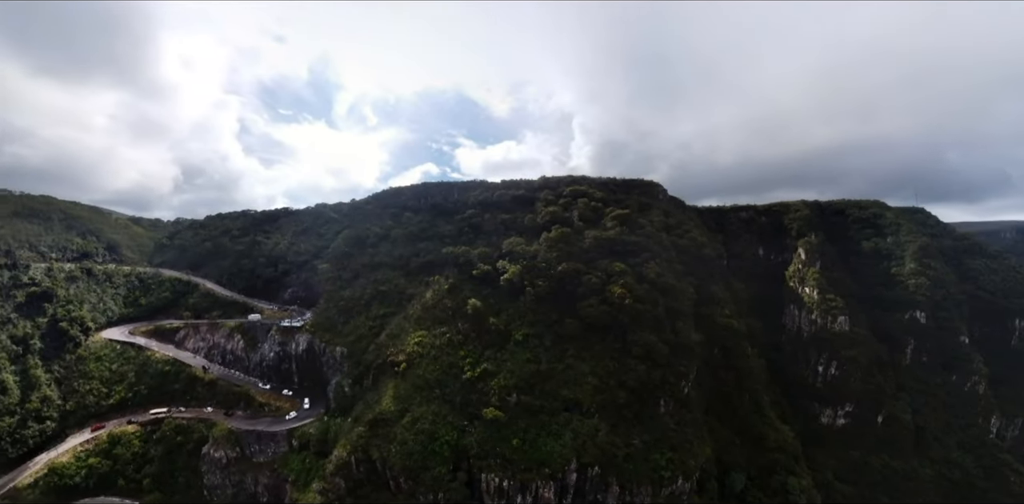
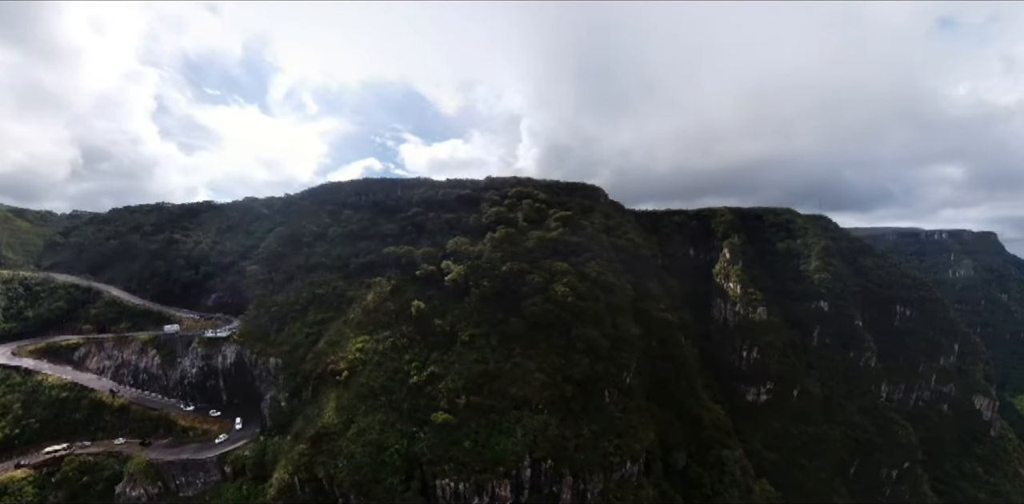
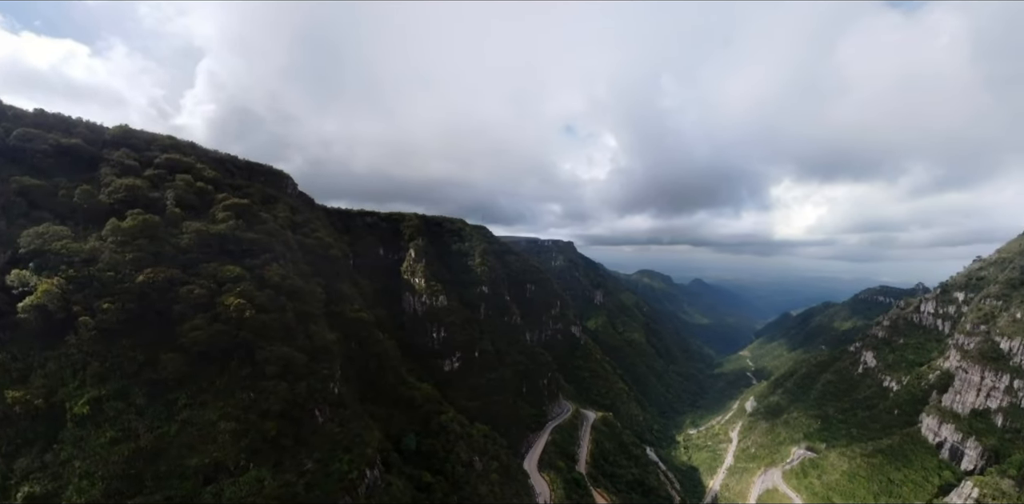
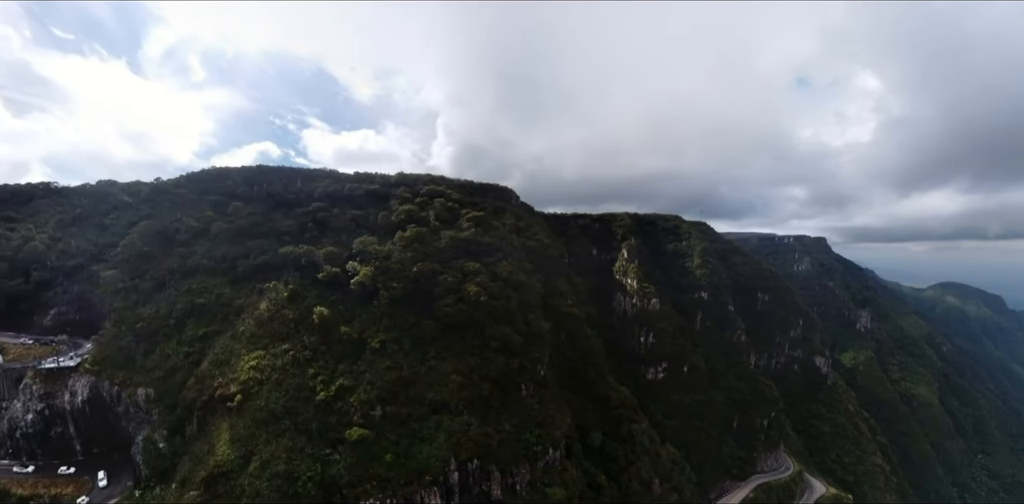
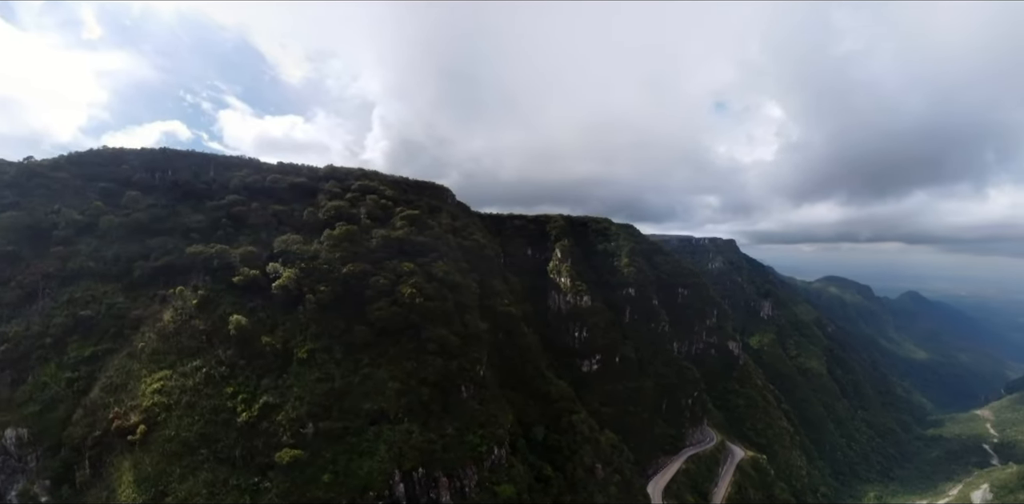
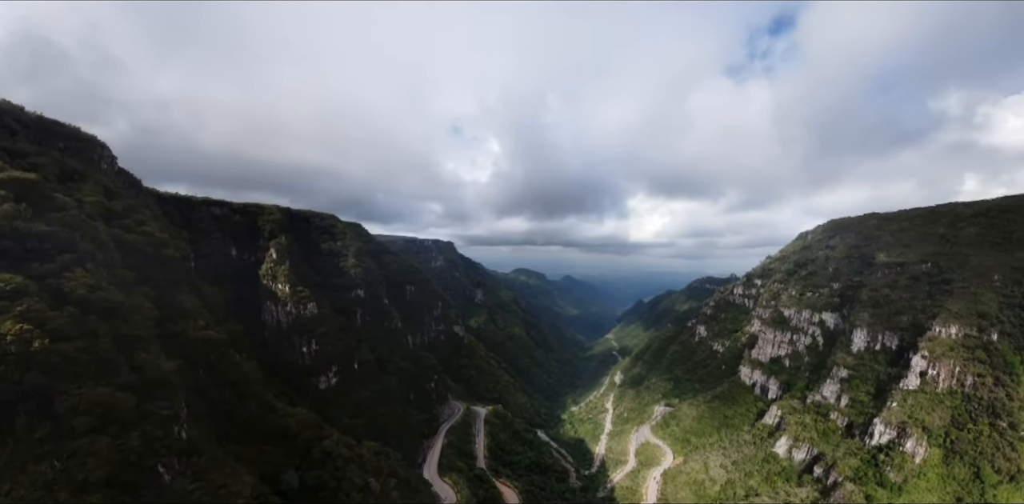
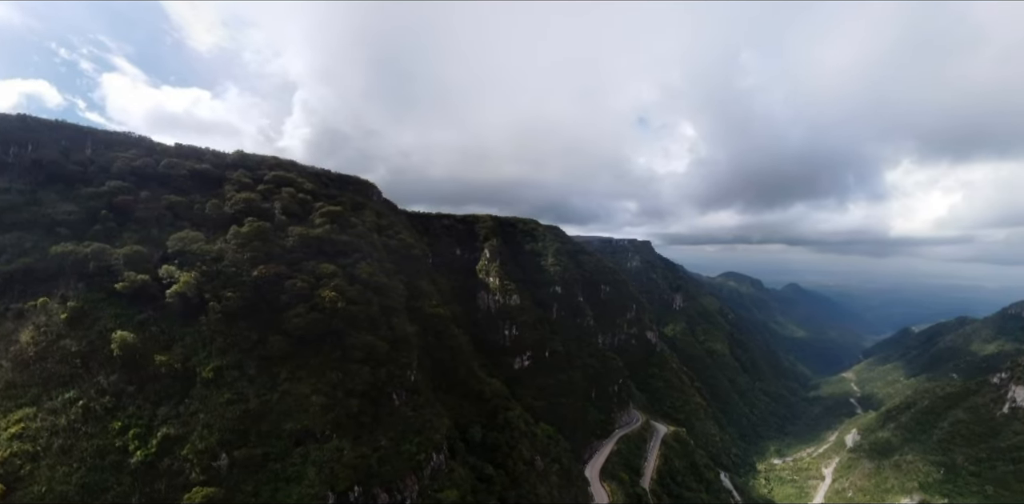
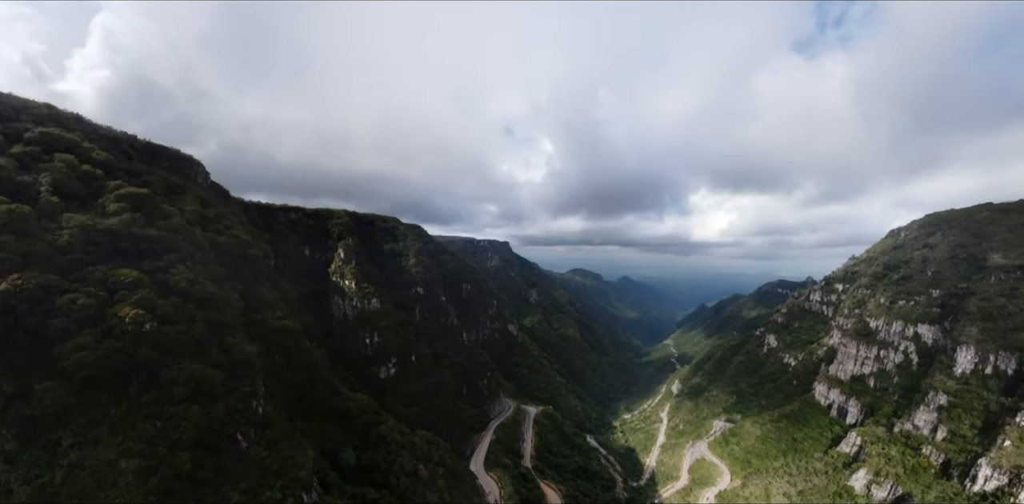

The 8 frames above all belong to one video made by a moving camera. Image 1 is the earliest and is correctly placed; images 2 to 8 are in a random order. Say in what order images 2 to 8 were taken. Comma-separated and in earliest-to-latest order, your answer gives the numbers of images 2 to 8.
2, 4, 5, 7, 3, 8, 6
